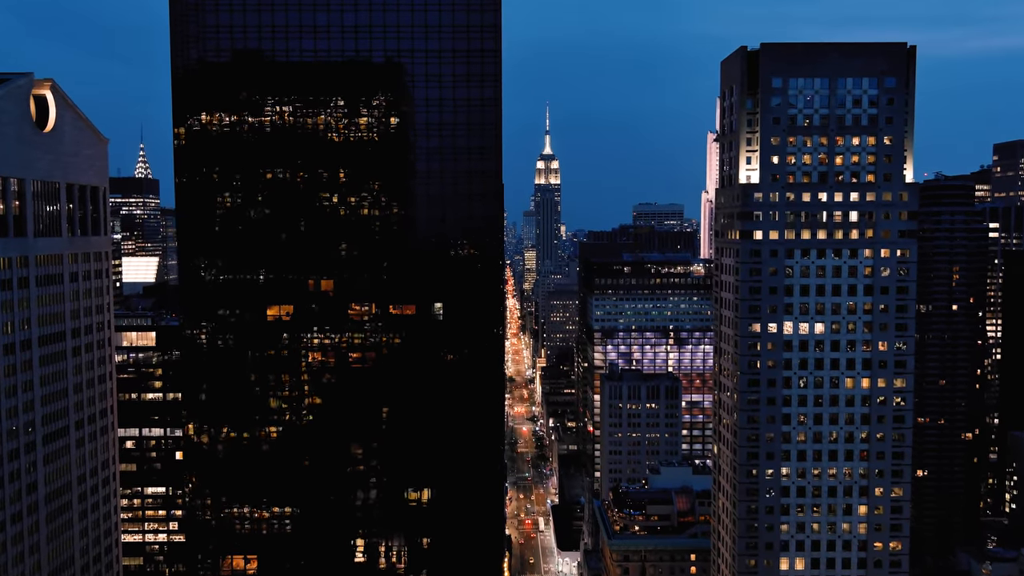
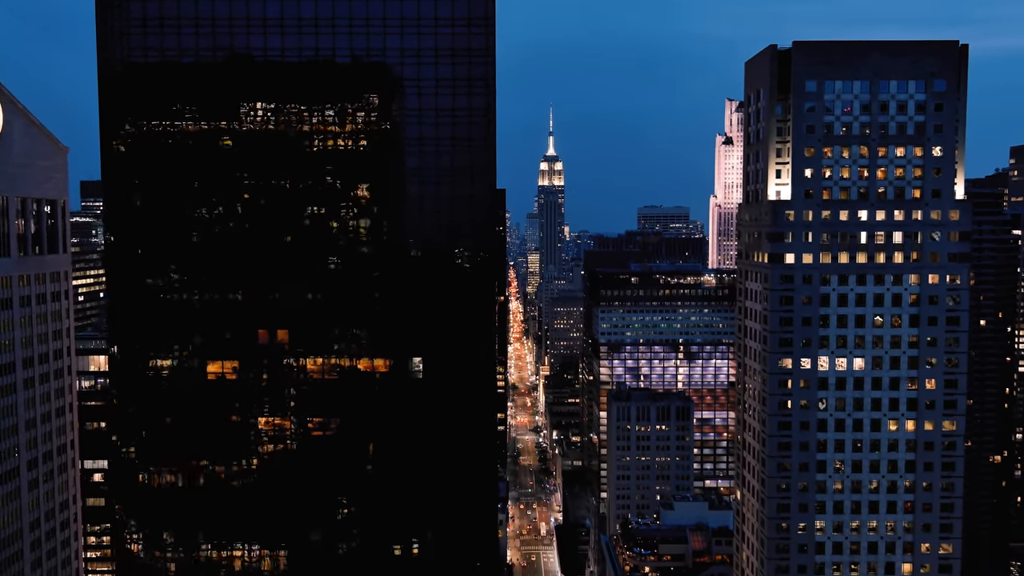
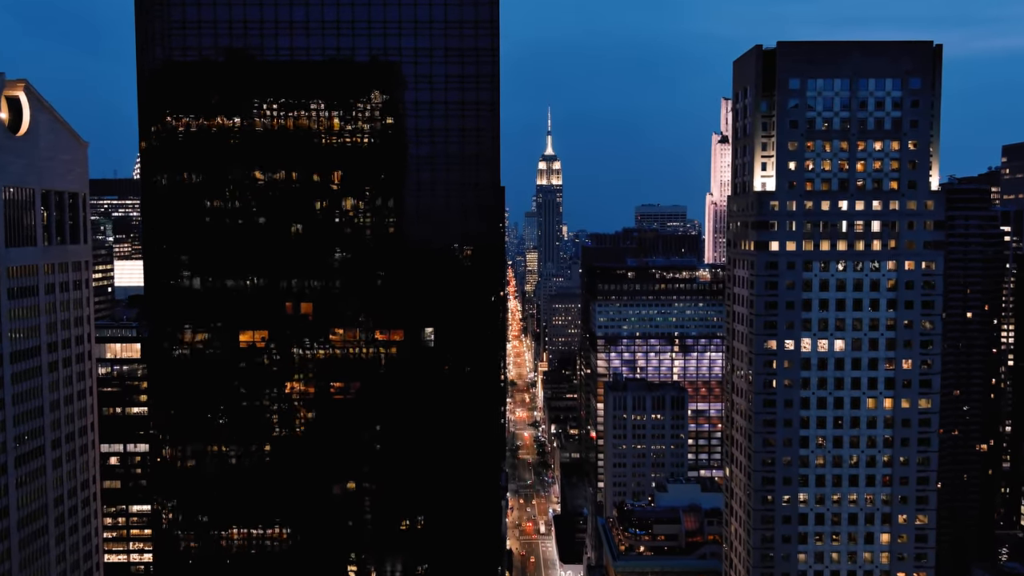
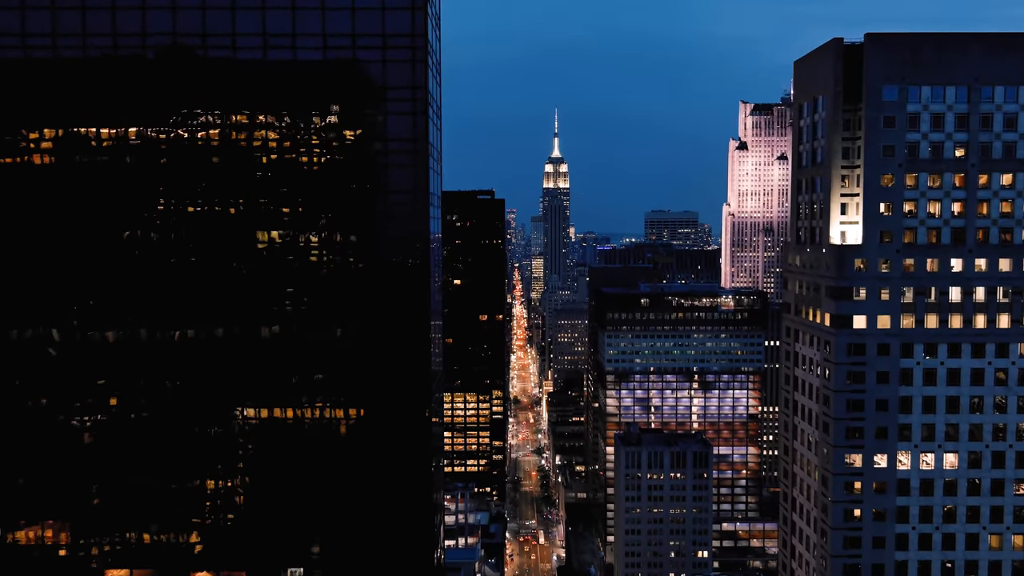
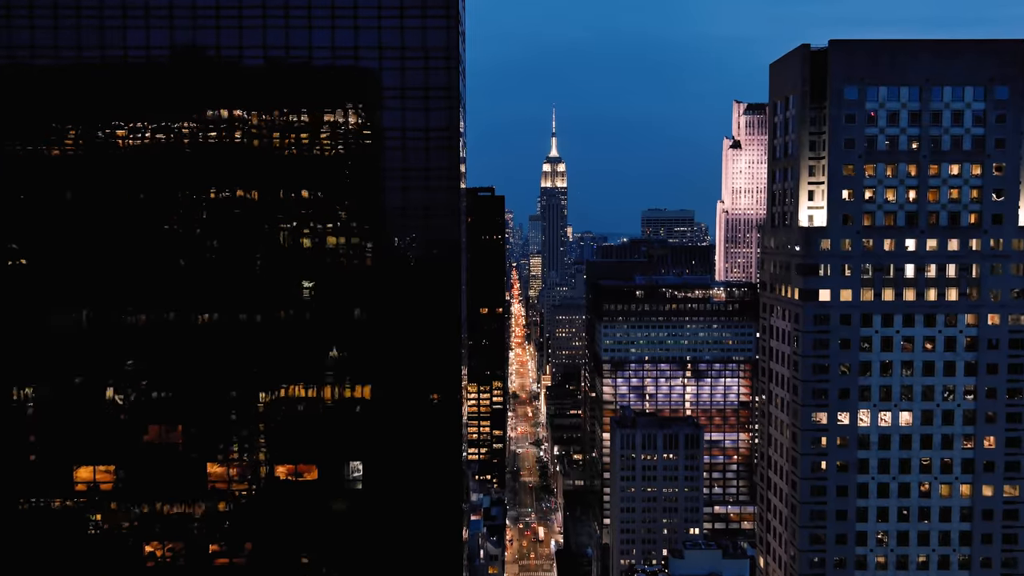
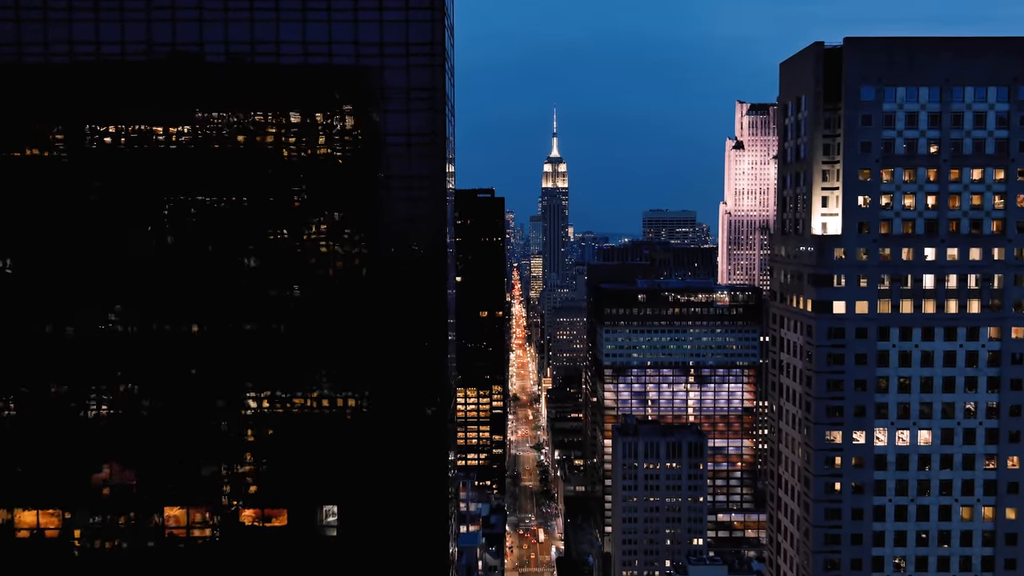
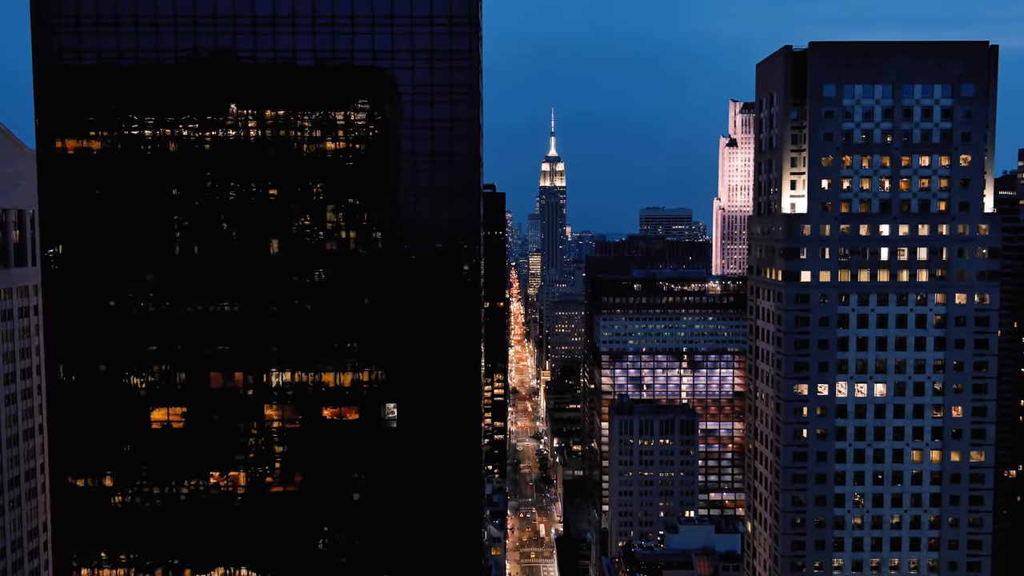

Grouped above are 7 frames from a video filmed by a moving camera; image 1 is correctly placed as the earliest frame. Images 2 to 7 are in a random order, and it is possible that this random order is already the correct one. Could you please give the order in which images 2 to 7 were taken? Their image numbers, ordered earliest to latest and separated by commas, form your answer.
3, 2, 7, 5, 6, 4
